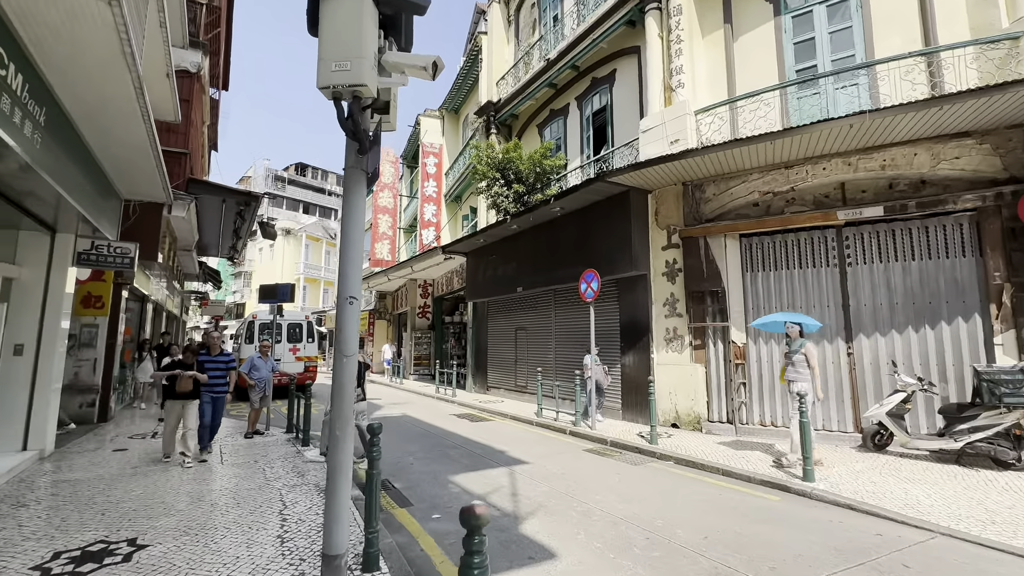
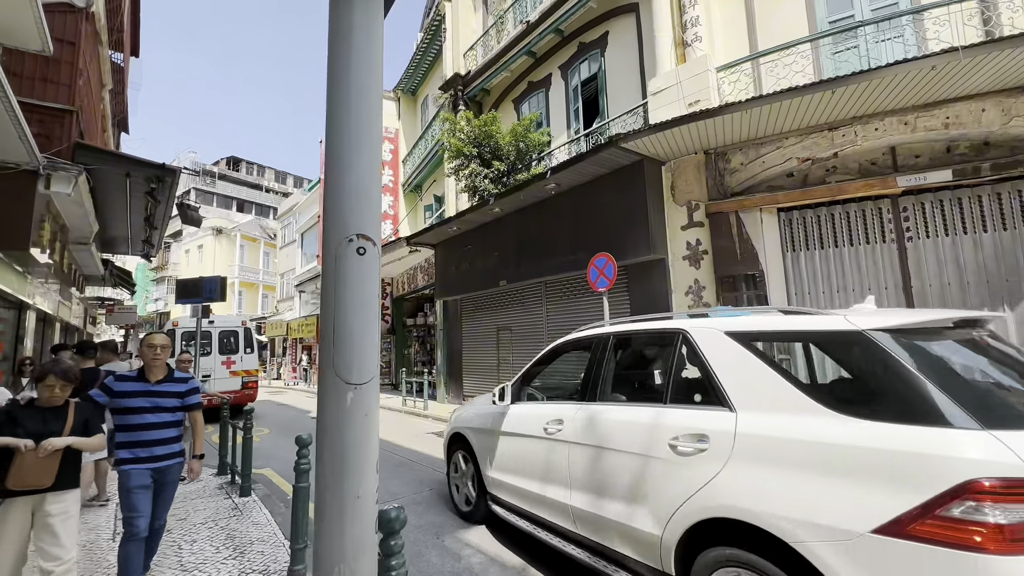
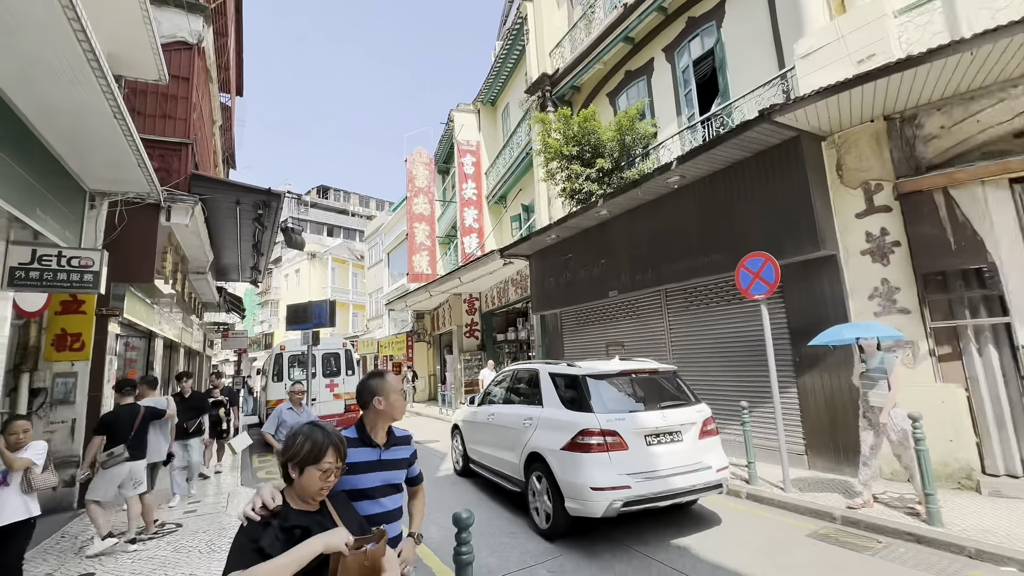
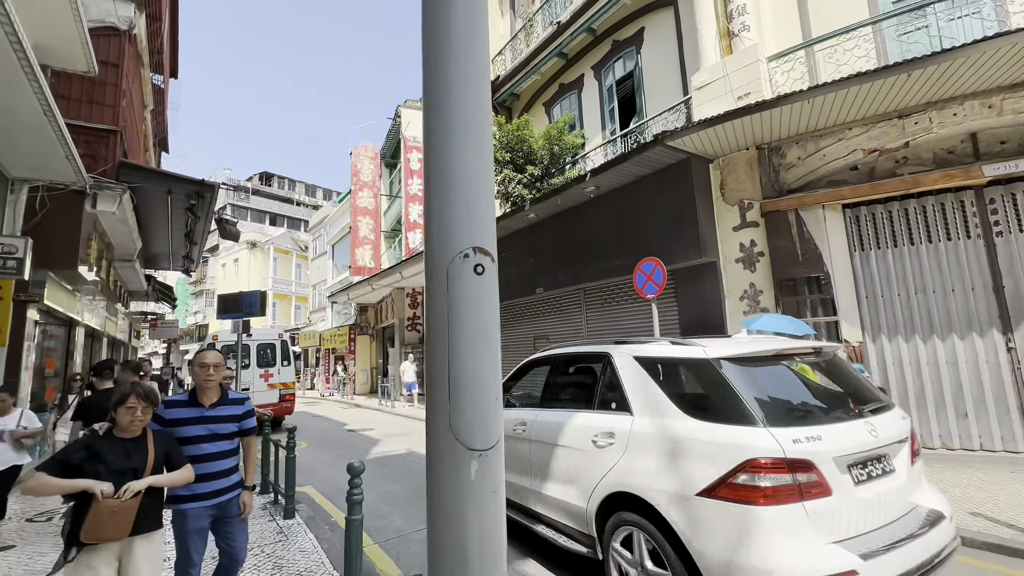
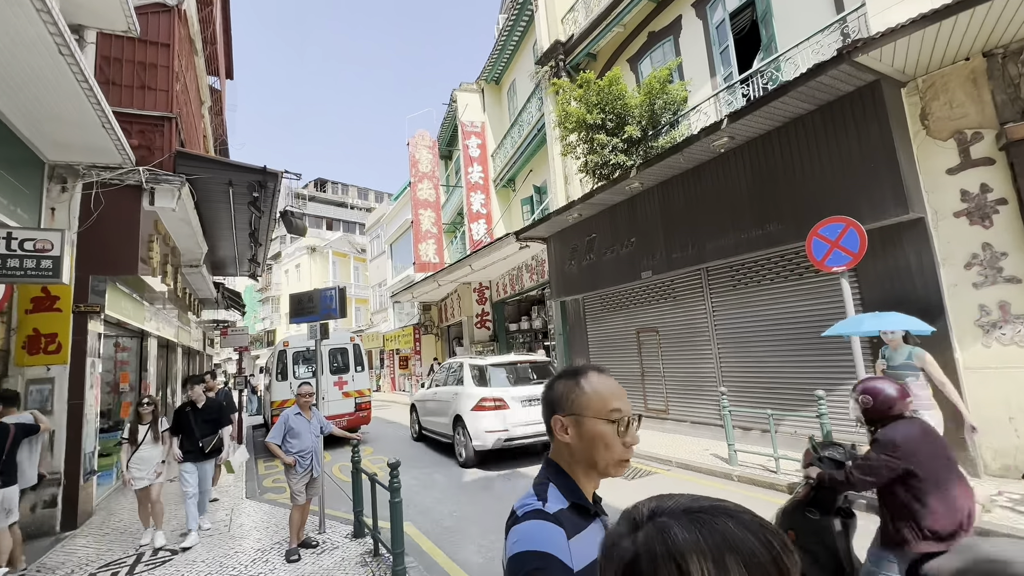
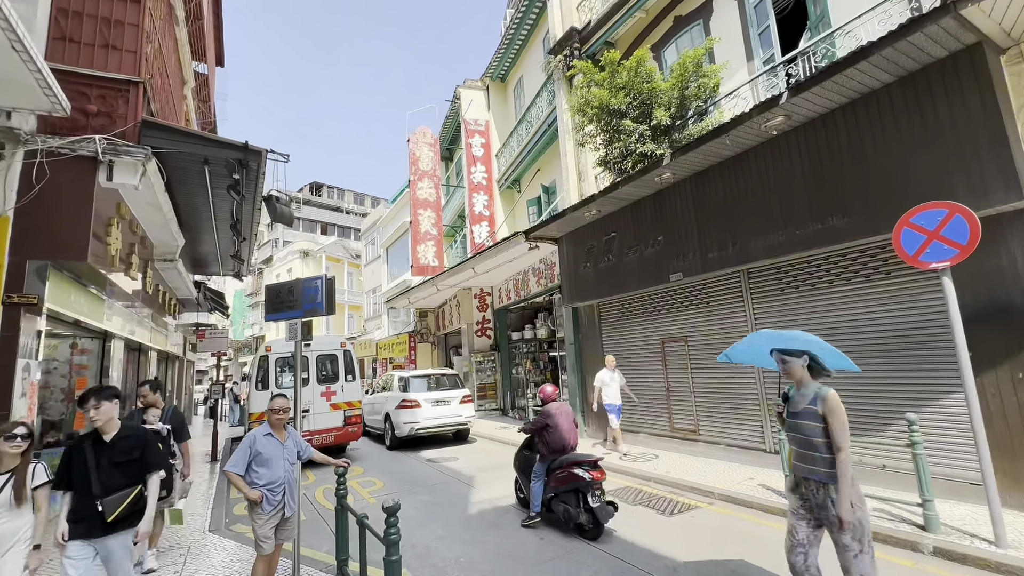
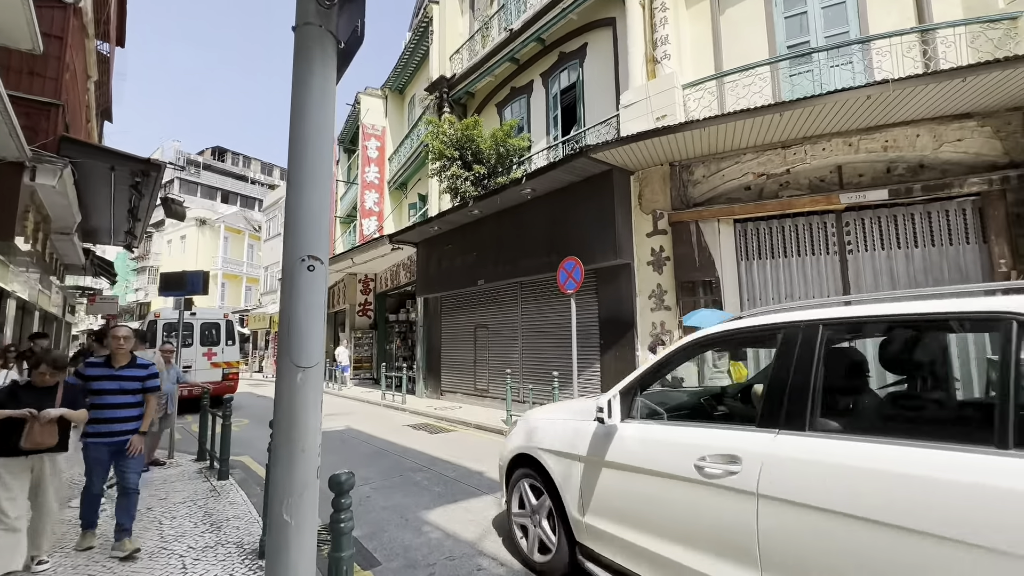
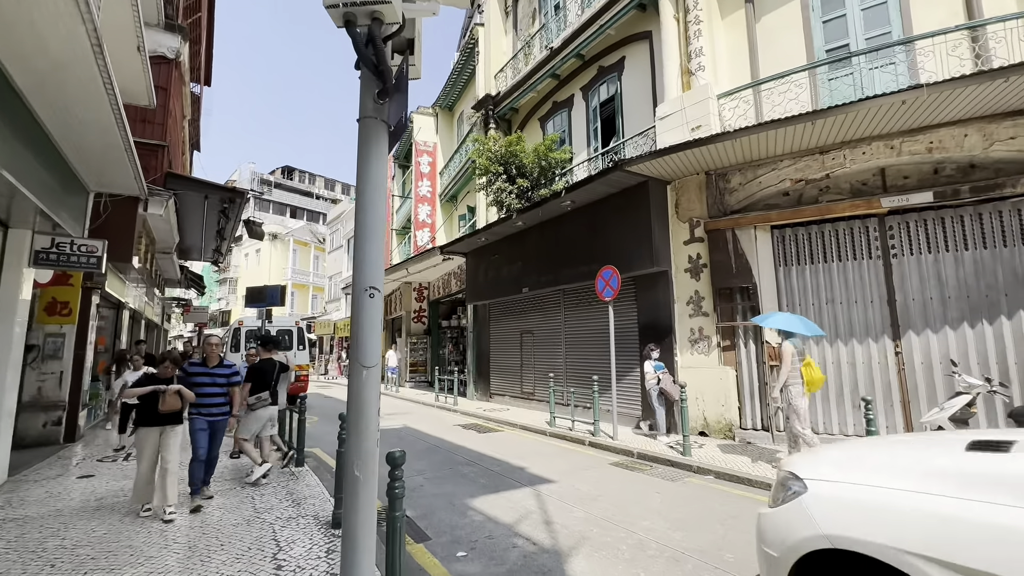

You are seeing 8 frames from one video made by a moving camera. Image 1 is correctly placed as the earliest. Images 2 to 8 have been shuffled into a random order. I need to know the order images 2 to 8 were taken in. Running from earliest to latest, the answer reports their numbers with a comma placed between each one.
8, 7, 2, 4, 3, 5, 6
